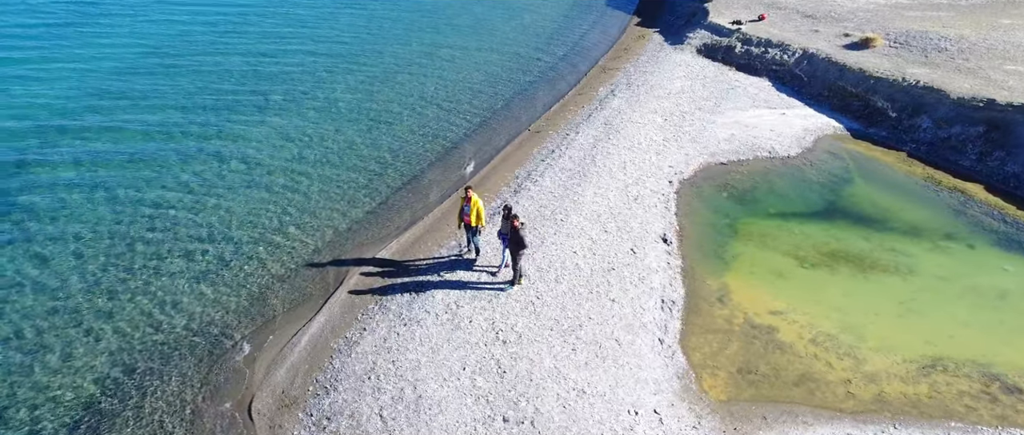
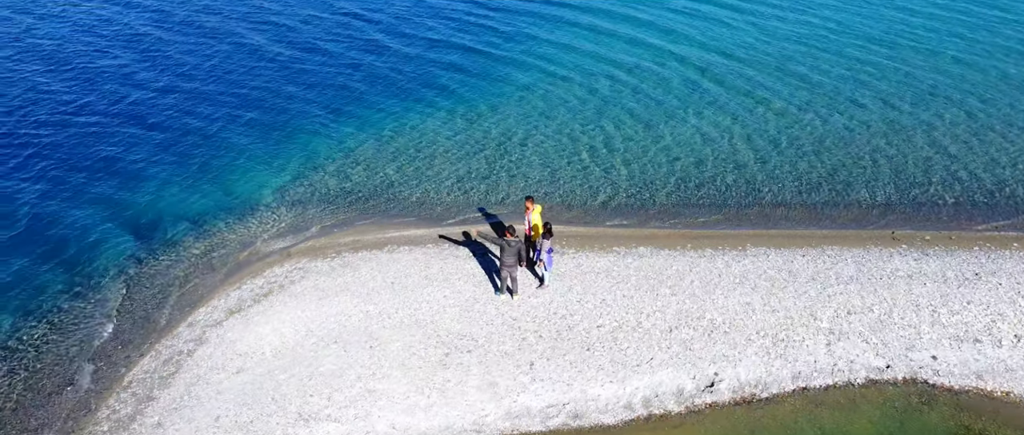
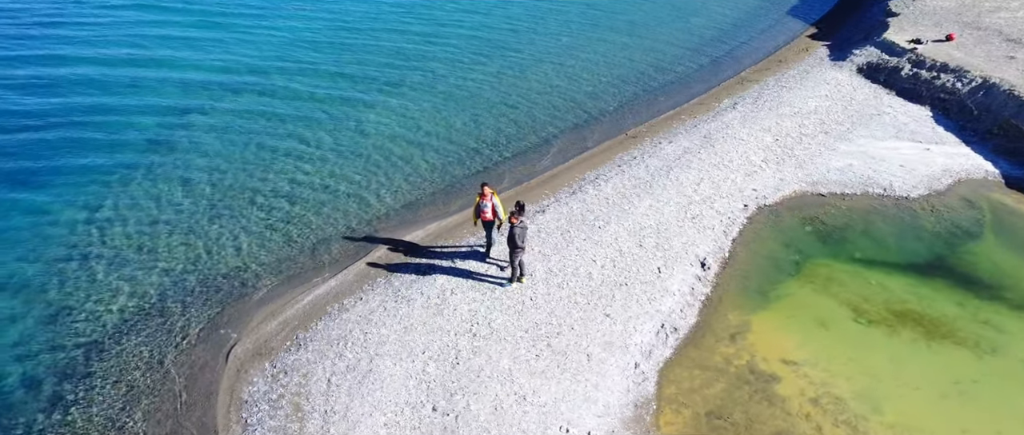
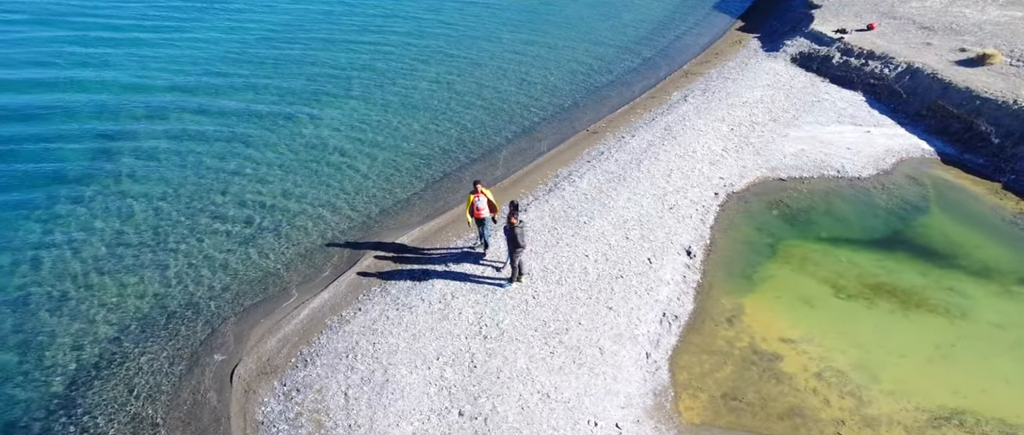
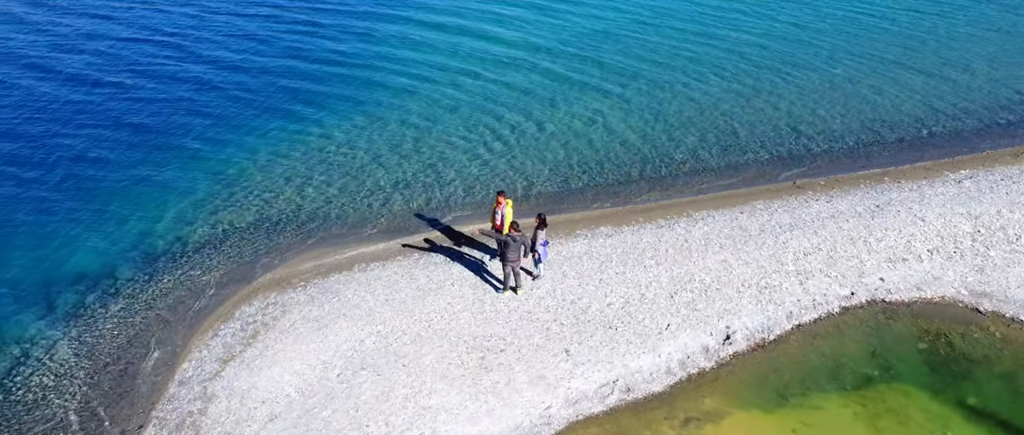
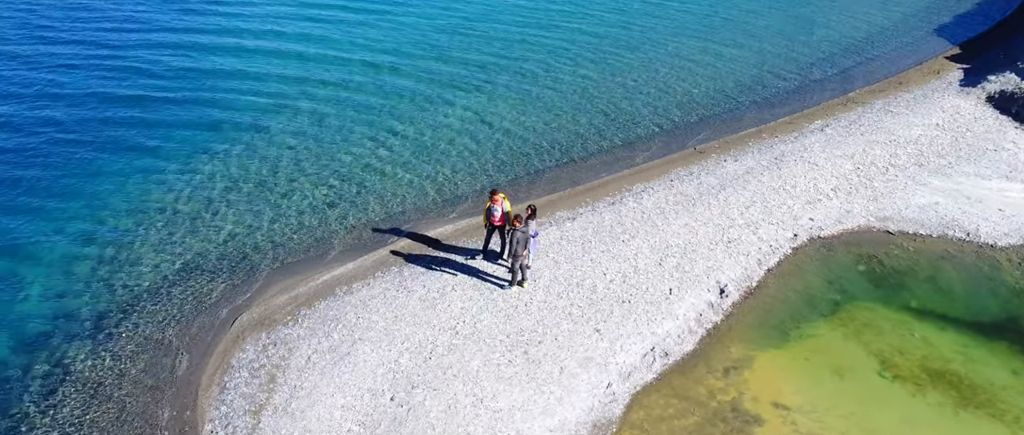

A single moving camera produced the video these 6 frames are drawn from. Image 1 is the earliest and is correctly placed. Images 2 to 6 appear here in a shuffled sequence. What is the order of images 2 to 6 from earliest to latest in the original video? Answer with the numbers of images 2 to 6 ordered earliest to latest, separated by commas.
4, 3, 6, 5, 2
